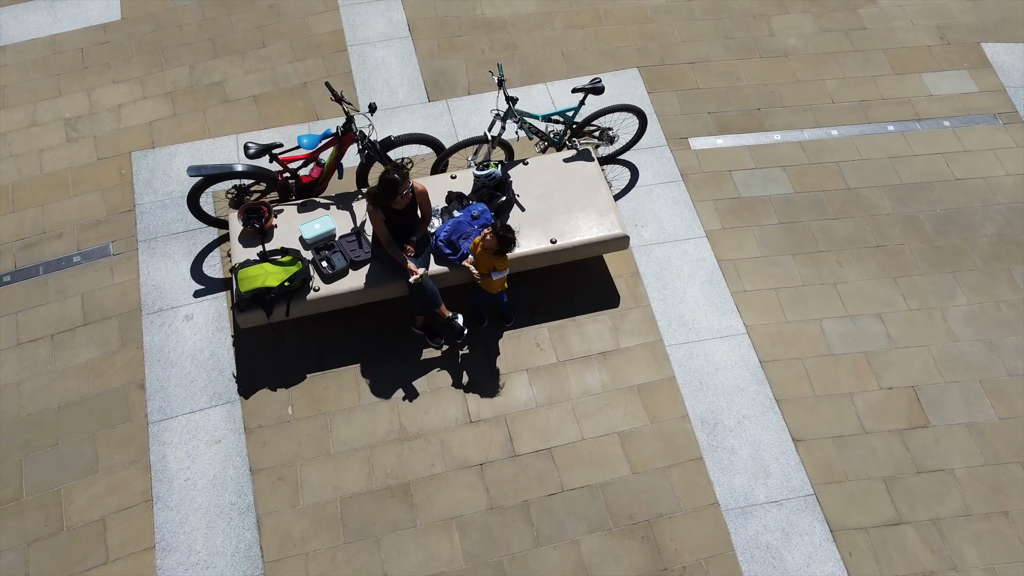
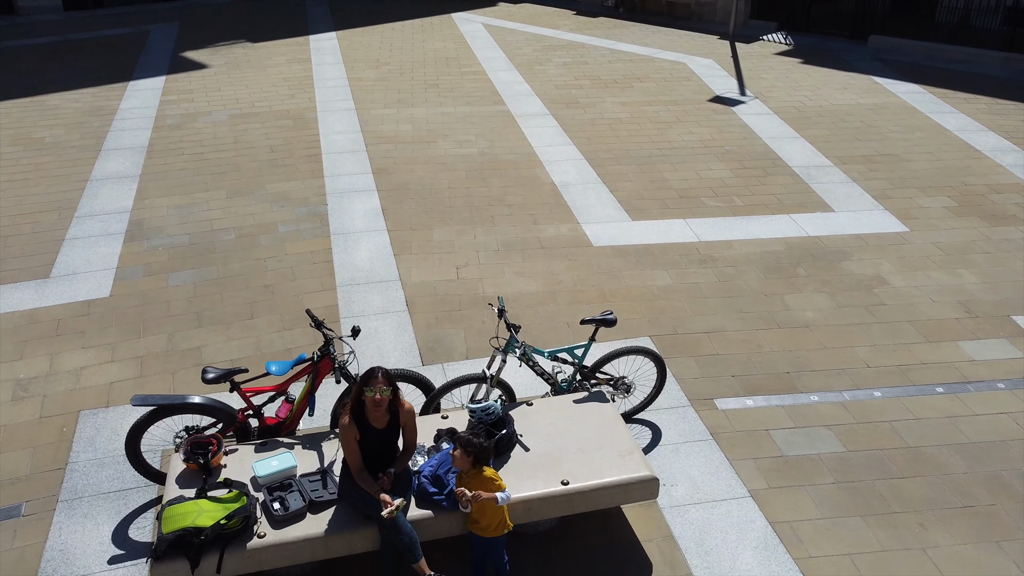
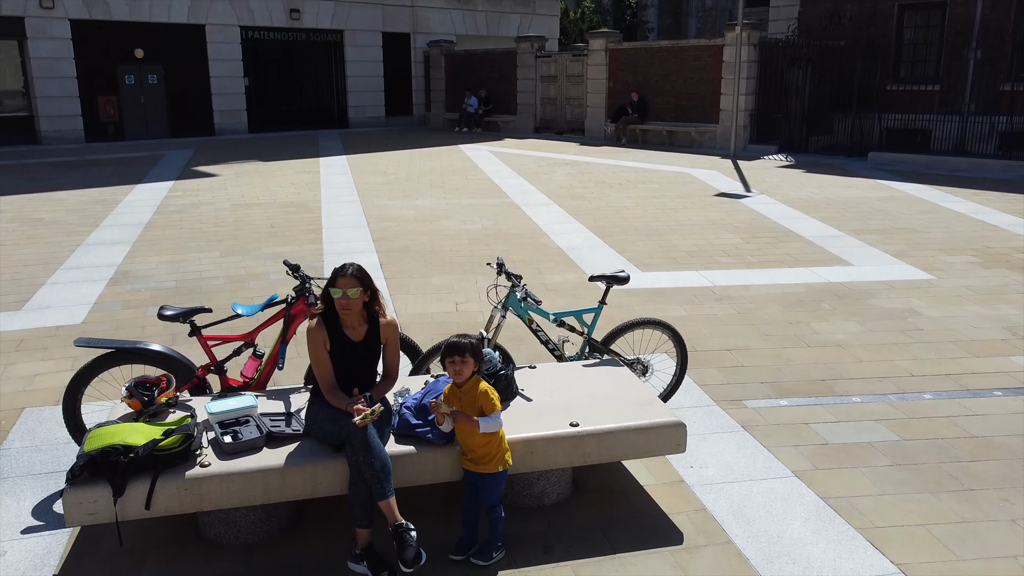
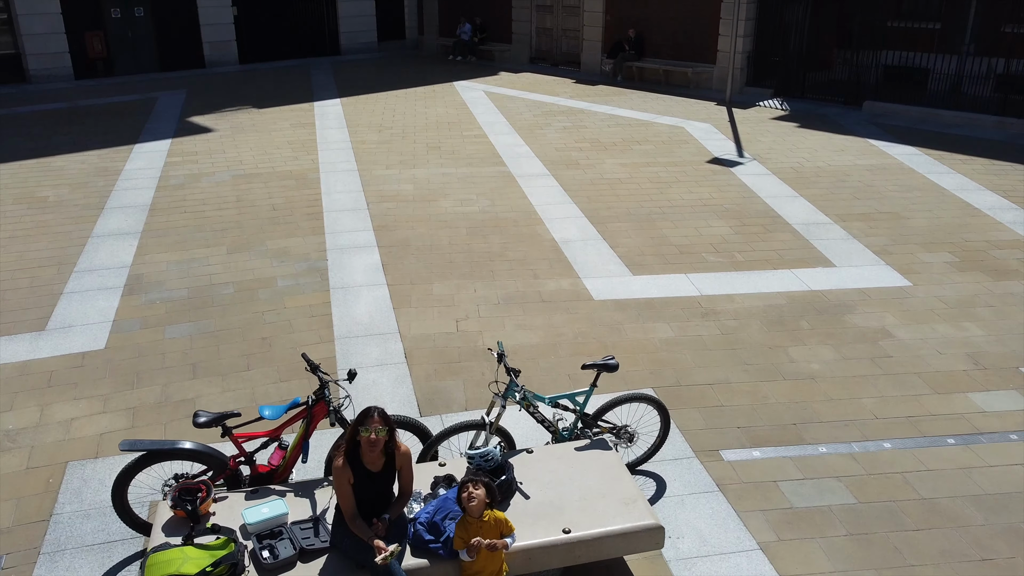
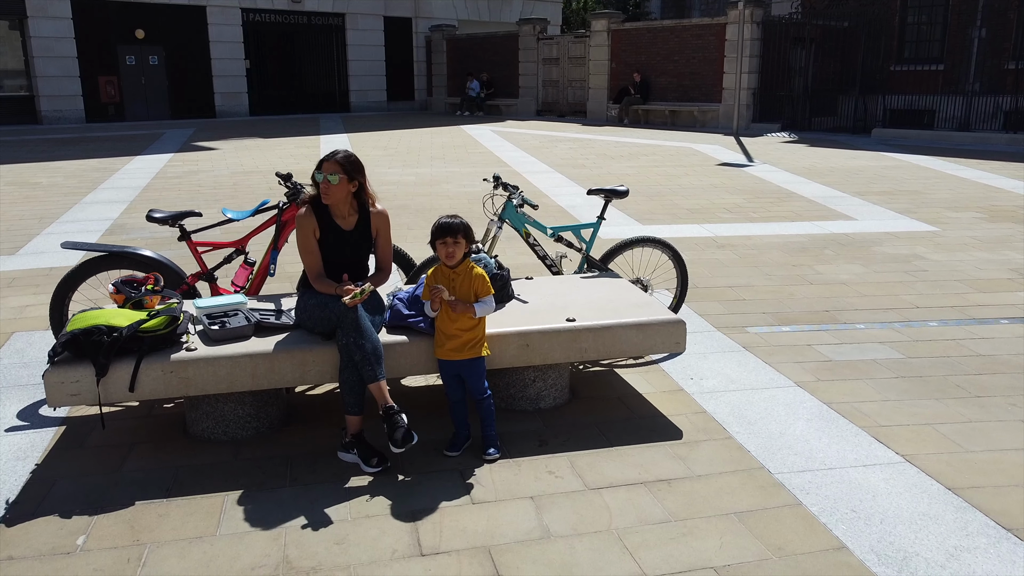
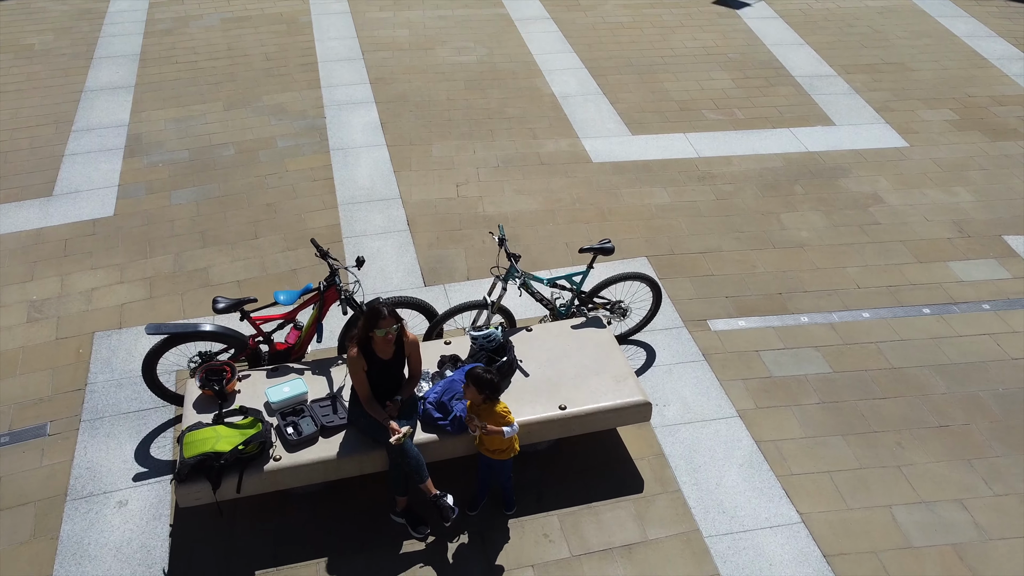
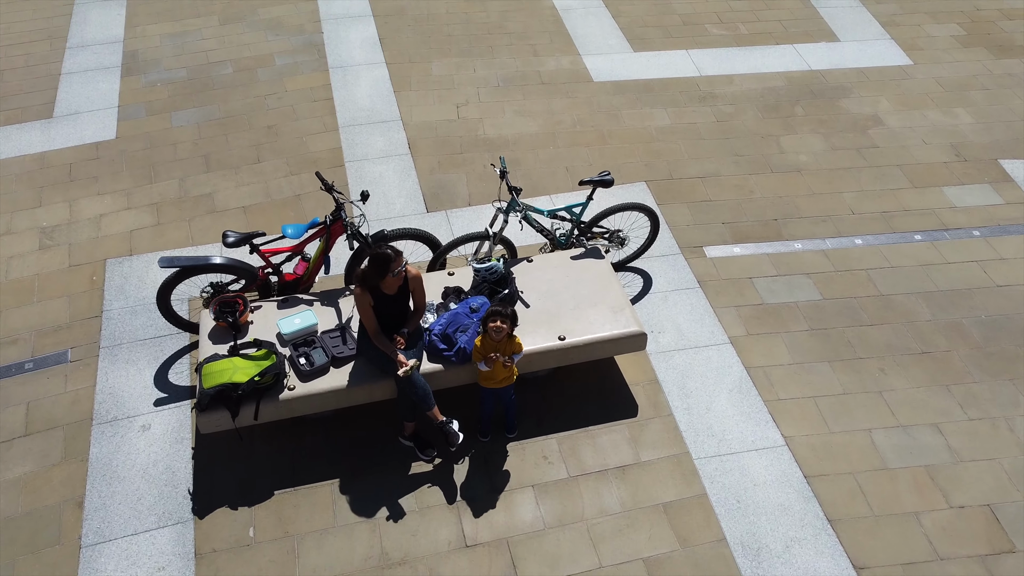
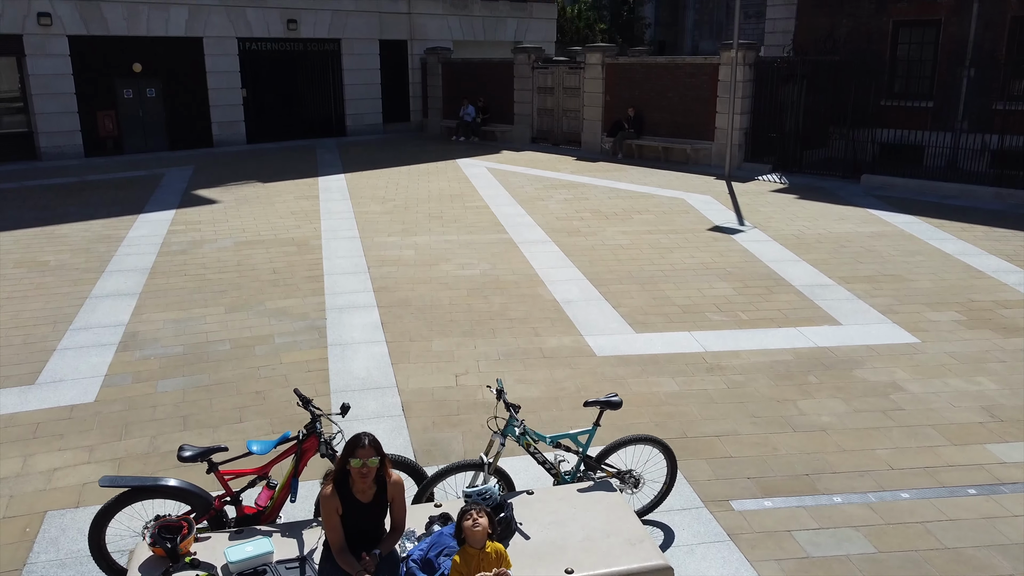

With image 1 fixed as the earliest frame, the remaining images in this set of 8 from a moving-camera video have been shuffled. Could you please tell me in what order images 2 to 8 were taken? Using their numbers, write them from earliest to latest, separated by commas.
7, 6, 2, 4, 8, 3, 5
